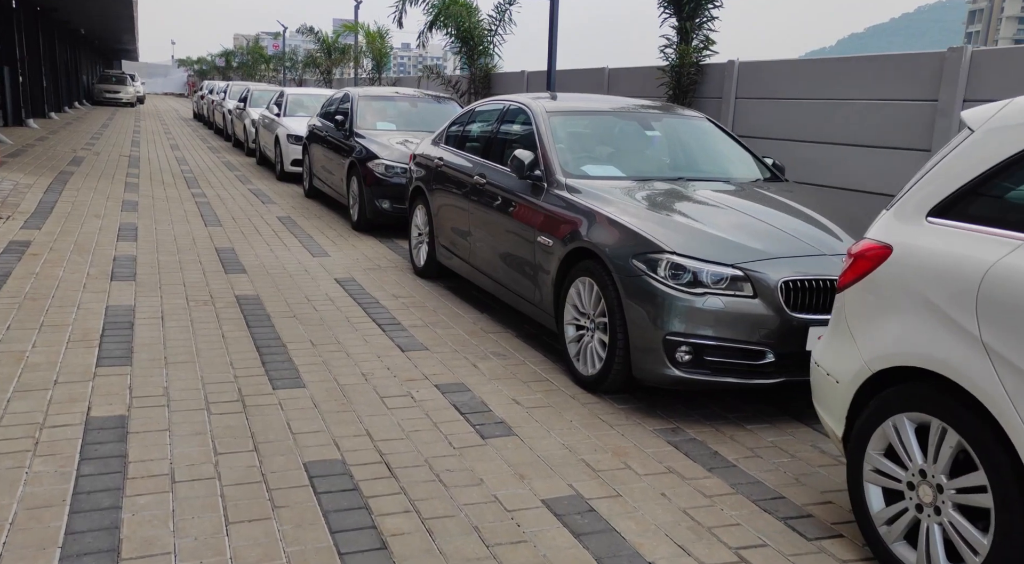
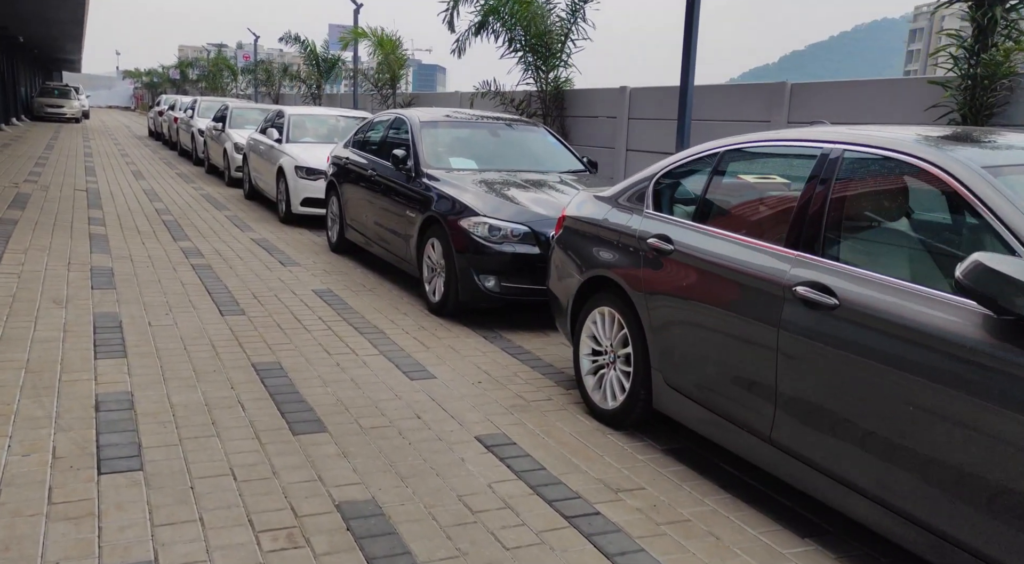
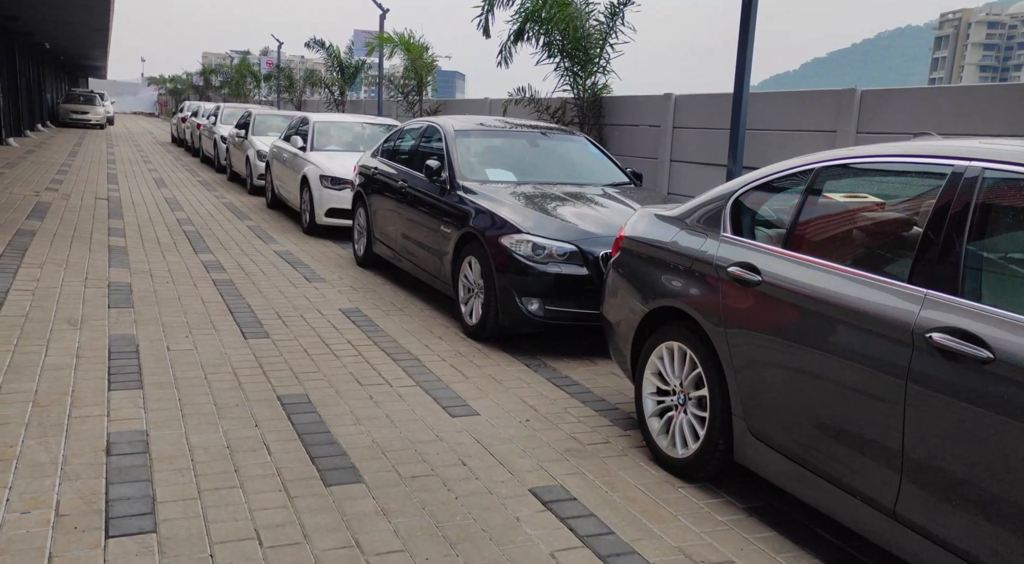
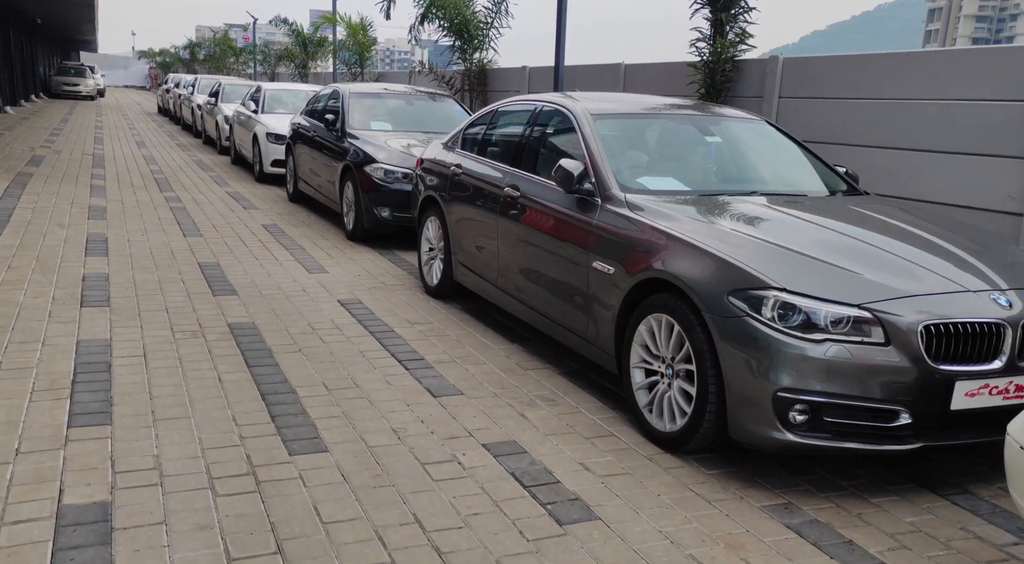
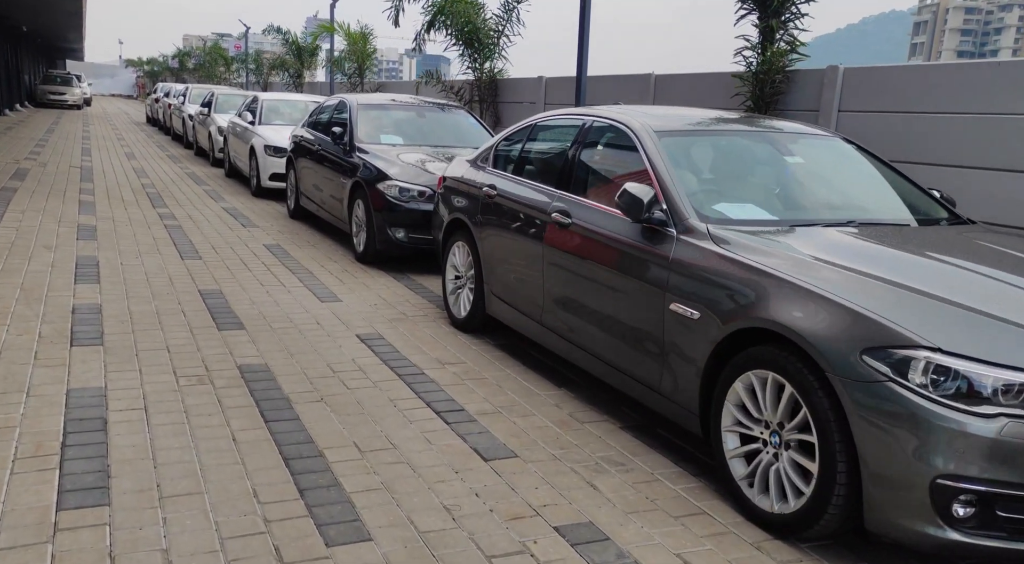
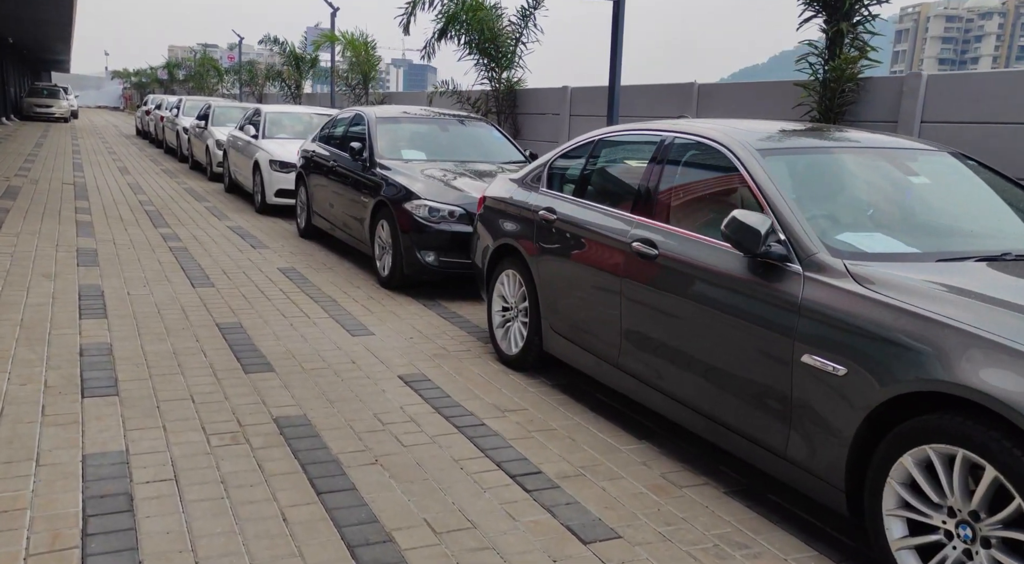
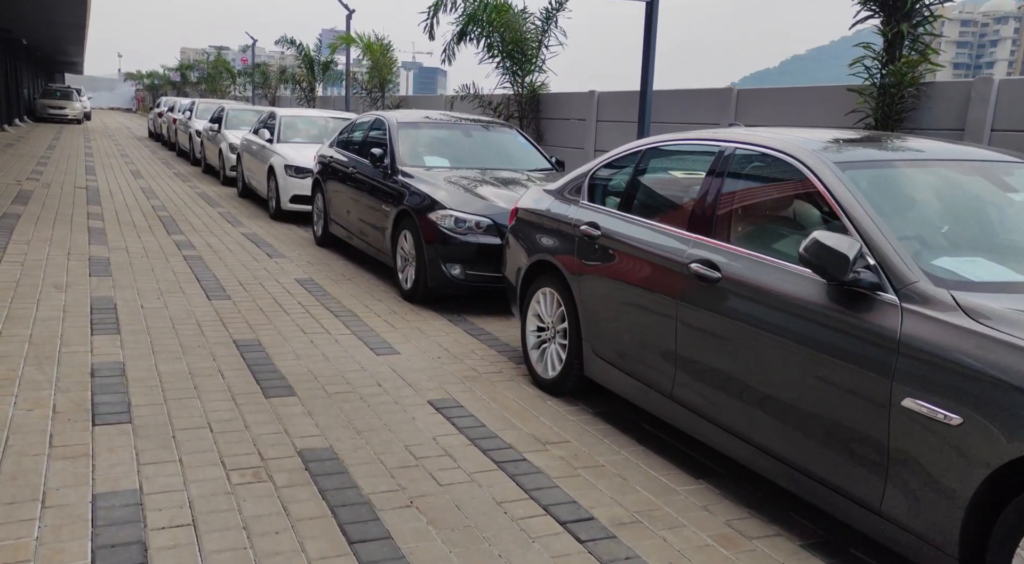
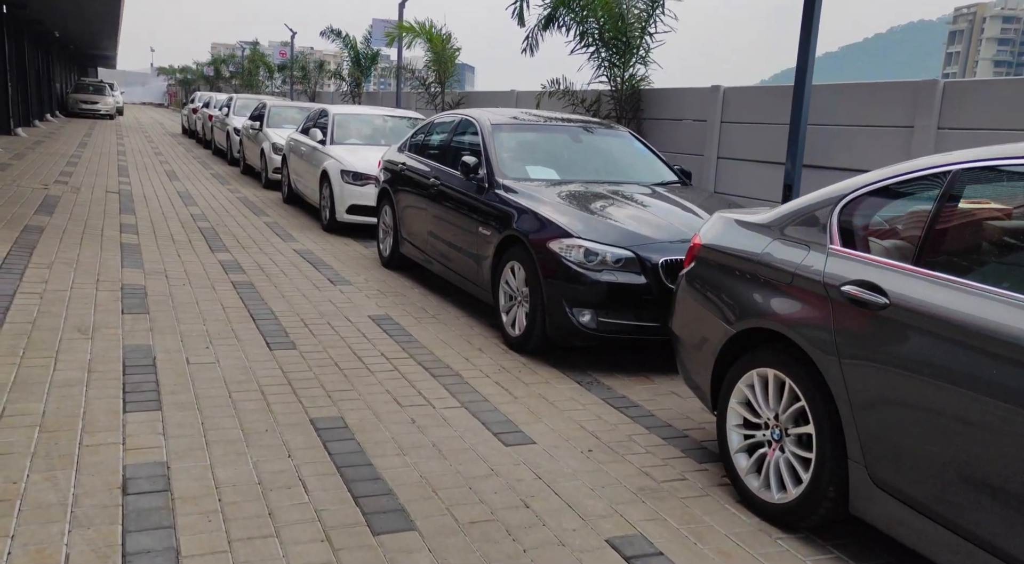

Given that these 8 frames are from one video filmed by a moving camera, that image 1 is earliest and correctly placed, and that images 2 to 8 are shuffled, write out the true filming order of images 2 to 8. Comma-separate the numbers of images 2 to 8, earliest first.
4, 5, 6, 7, 2, 3, 8
